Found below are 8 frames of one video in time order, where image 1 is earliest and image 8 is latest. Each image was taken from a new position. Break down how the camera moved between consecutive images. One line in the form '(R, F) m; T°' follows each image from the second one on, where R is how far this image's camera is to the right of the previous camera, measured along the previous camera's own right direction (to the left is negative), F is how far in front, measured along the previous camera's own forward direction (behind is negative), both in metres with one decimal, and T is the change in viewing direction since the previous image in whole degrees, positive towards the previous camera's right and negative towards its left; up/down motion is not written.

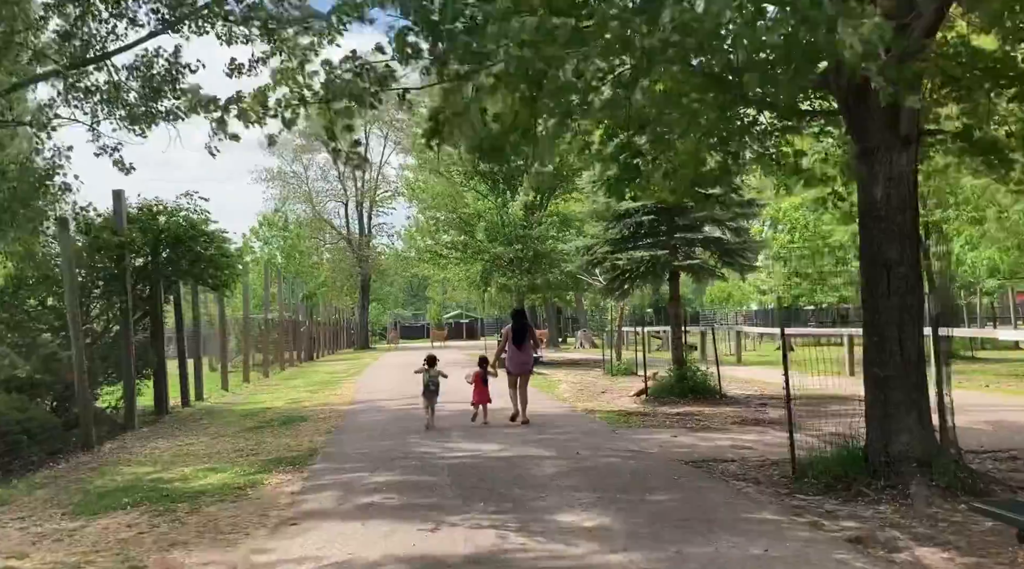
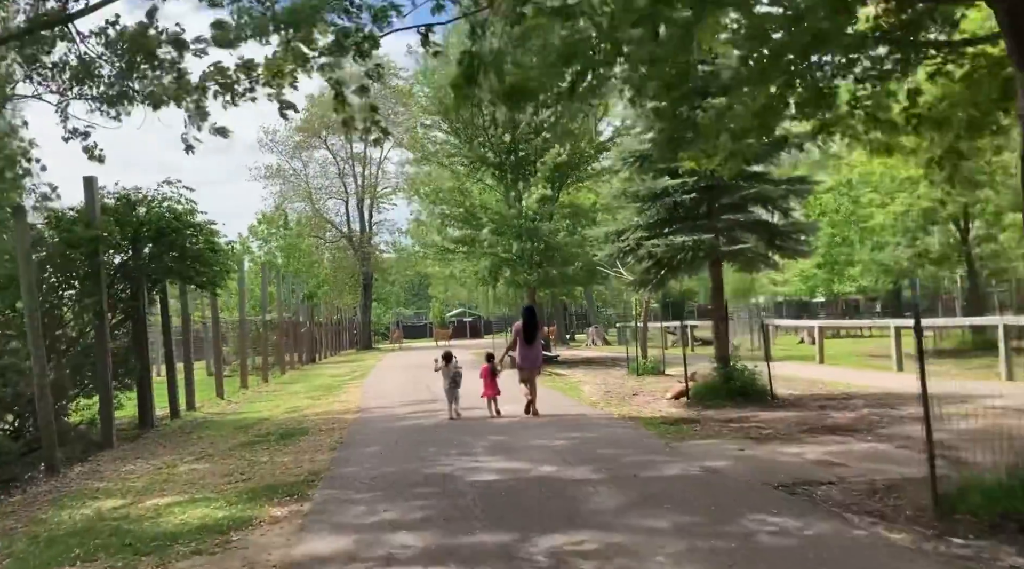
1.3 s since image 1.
(-0.3, +1.7) m; 0°
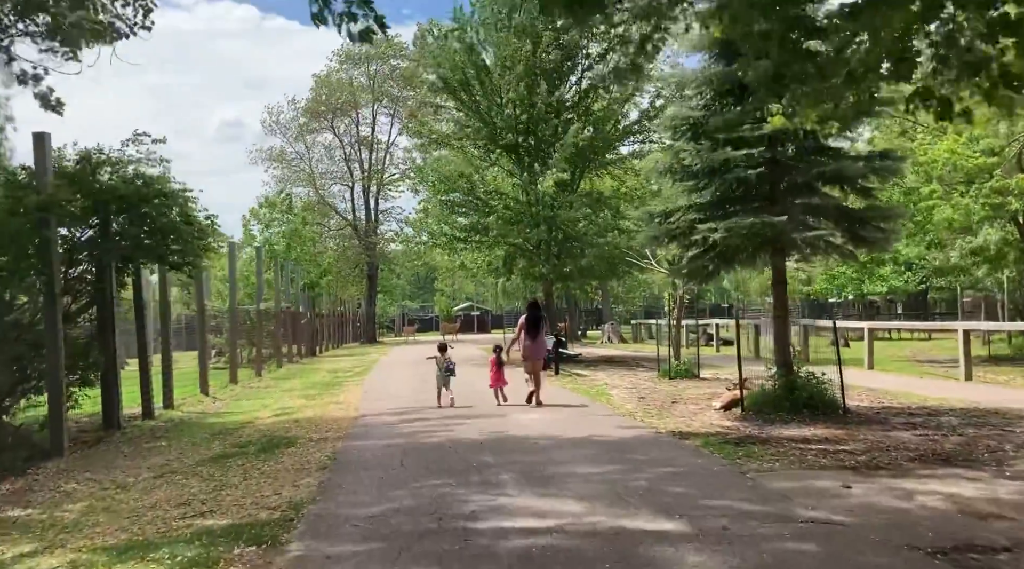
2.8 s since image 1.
(-0.3, +2.1) m; 0°
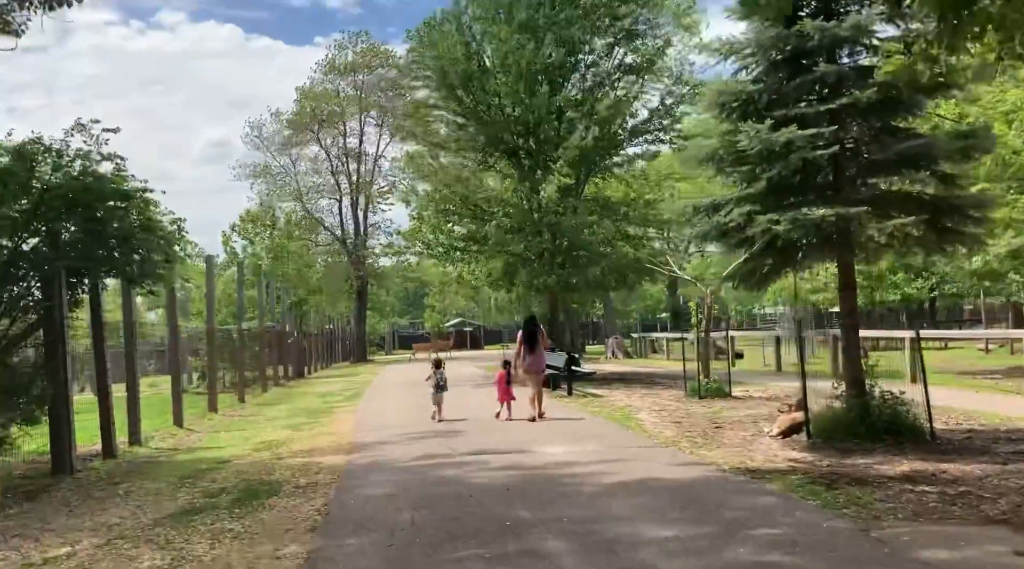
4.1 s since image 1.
(-0.4, +1.9) m; +1°
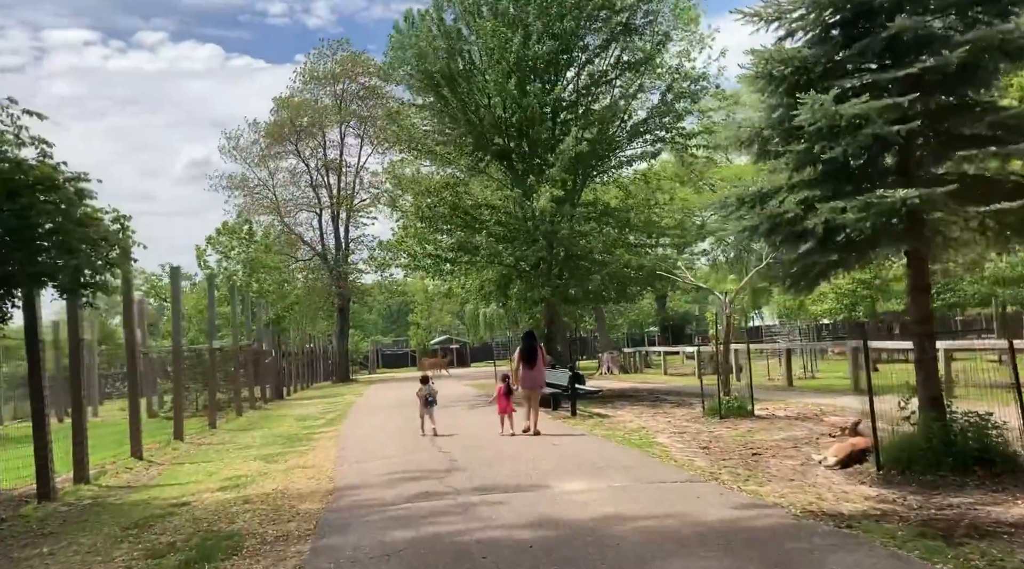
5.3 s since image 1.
(-0.3, +1.7) m; +1°
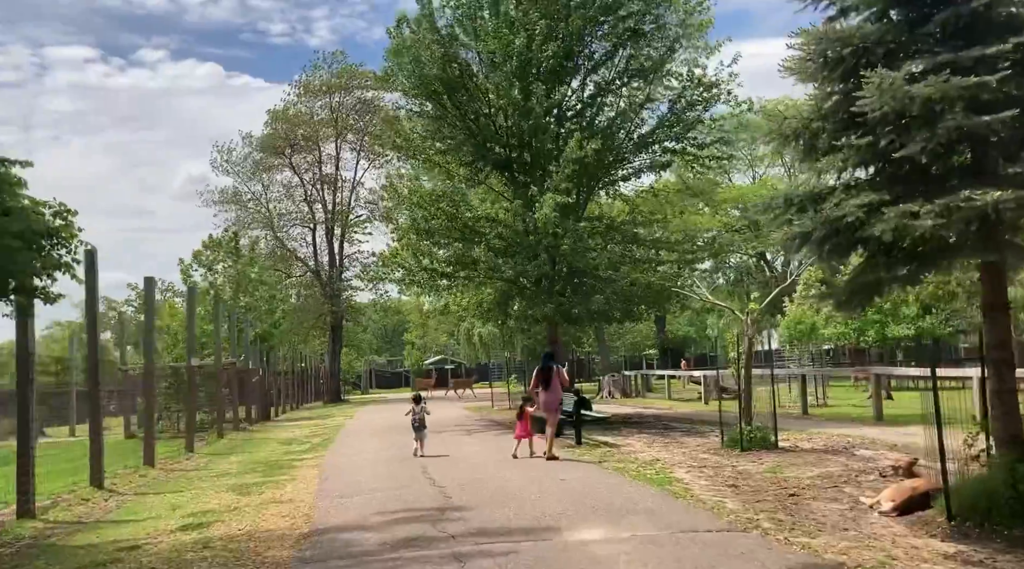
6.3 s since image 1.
(-0.1, +1.3) m; 0°
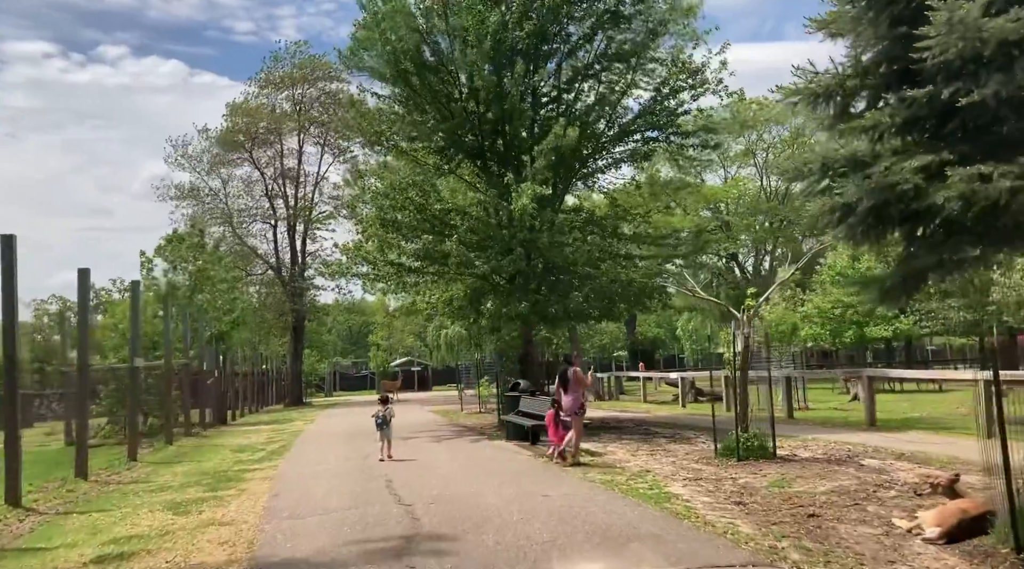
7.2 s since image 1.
(-0.1, +1.4) m; +2°
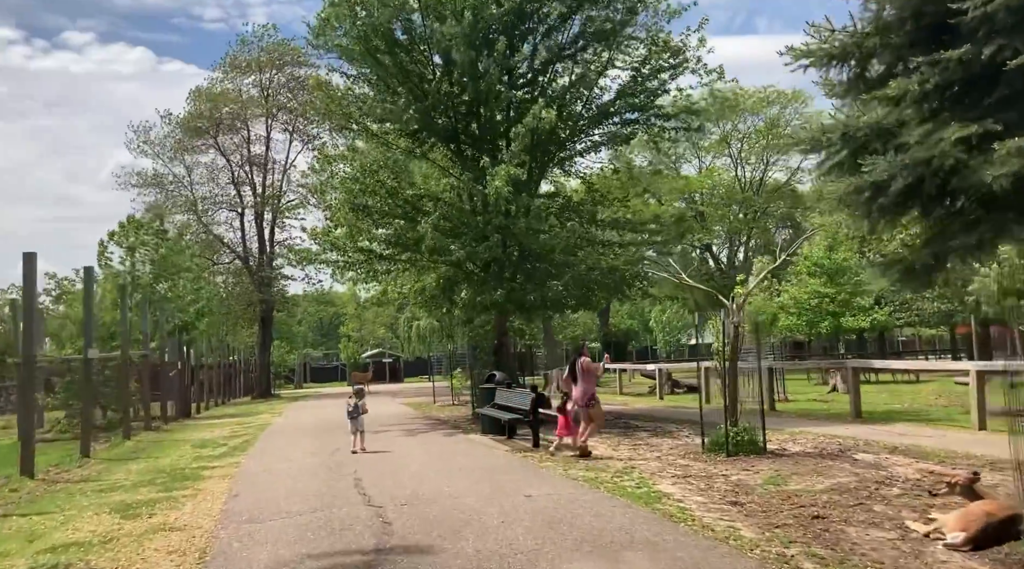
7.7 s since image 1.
(-0.1, +0.7) m; +2°
